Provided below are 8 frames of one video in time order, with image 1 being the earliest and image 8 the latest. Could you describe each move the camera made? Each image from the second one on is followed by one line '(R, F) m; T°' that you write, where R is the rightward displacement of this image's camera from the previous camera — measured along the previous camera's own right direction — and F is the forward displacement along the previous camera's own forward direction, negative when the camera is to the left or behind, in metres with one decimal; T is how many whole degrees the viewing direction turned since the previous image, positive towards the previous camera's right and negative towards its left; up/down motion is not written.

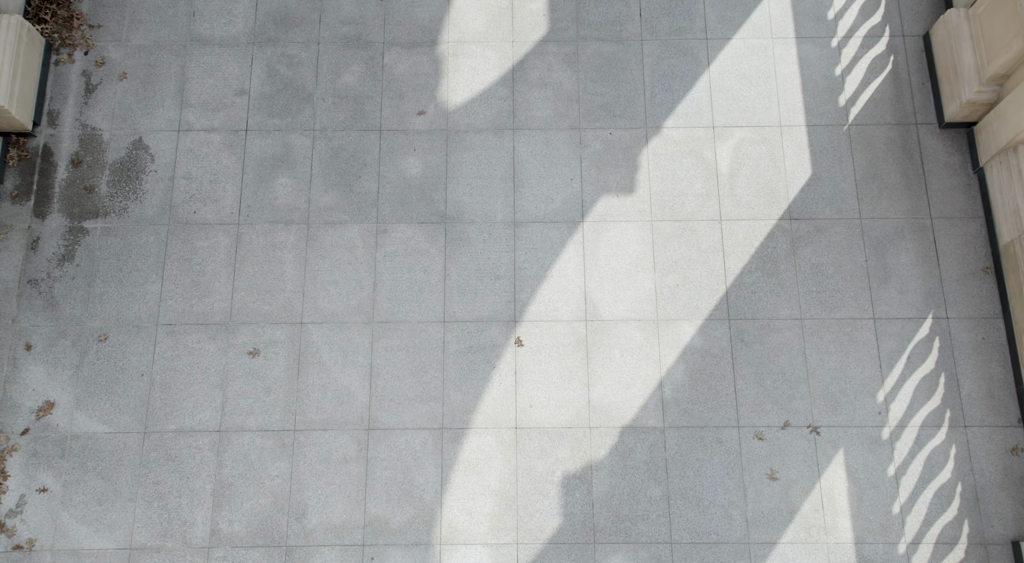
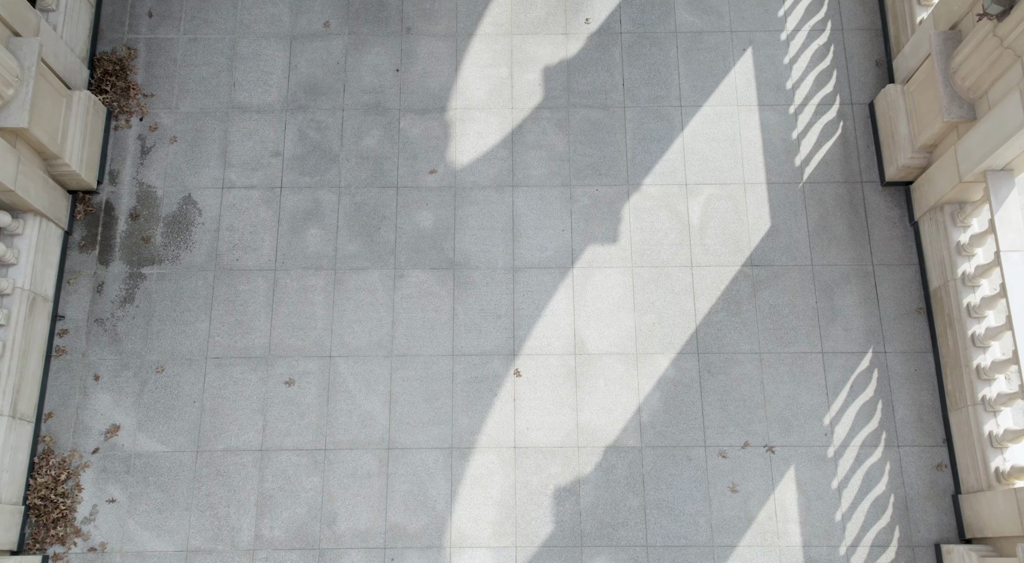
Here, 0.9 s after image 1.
(0.0, -1.4) m; 0°
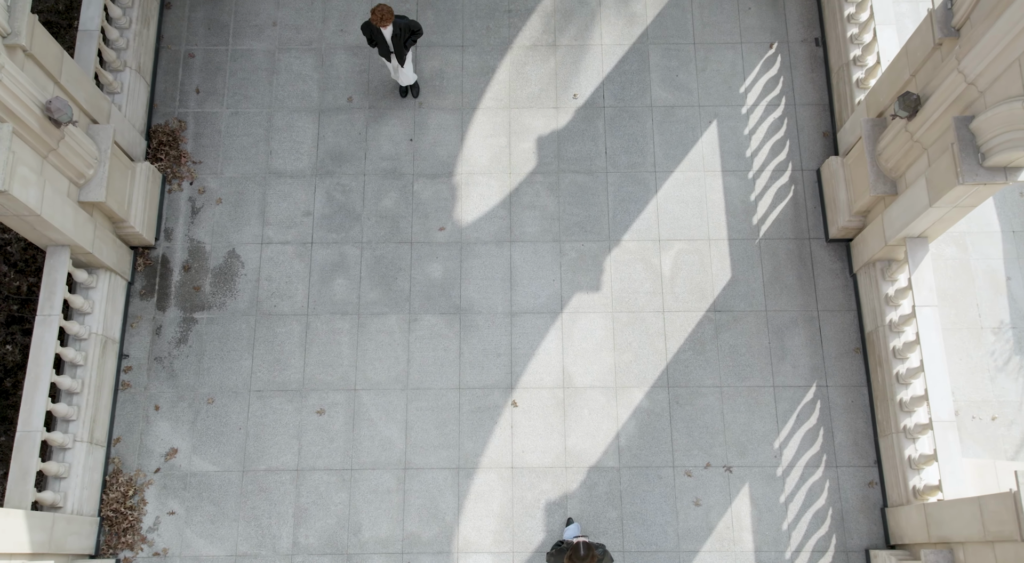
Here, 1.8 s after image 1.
(0.0, -1.7) m; 0°
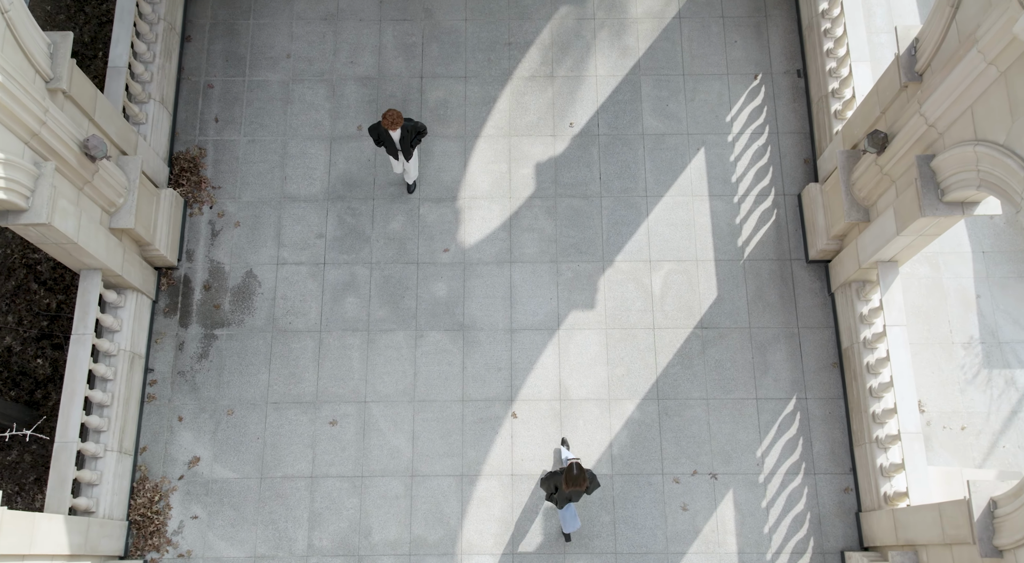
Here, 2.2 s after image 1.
(0.0, -0.8) m; 0°
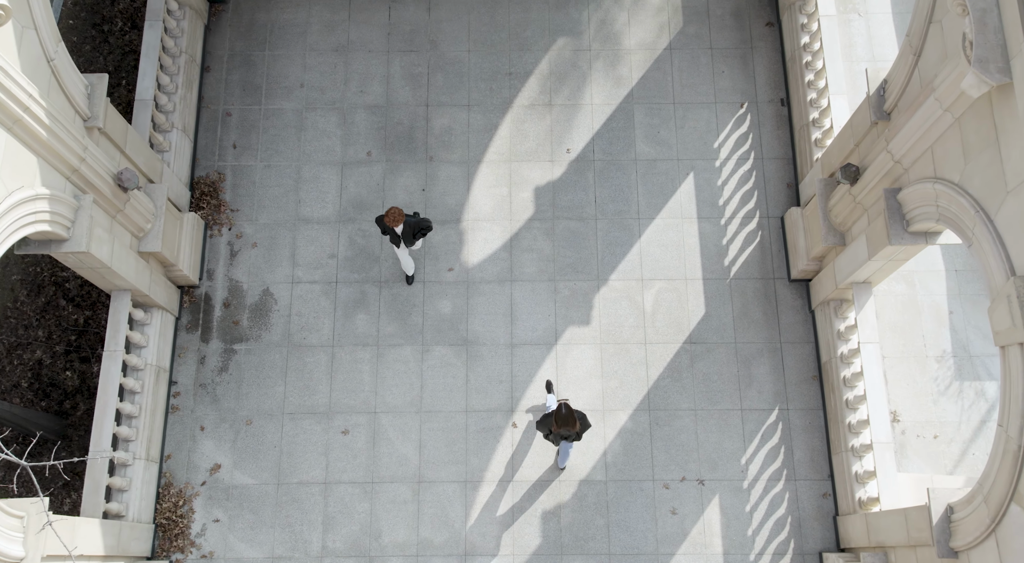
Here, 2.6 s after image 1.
(0.0, -0.8) m; 0°
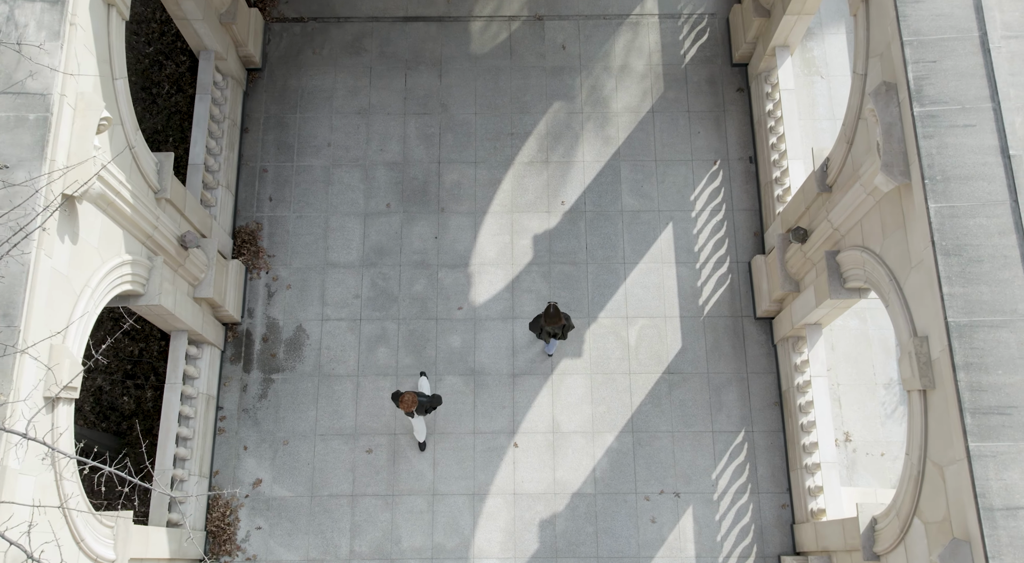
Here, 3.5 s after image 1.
(0.0, -2.0) m; 0°
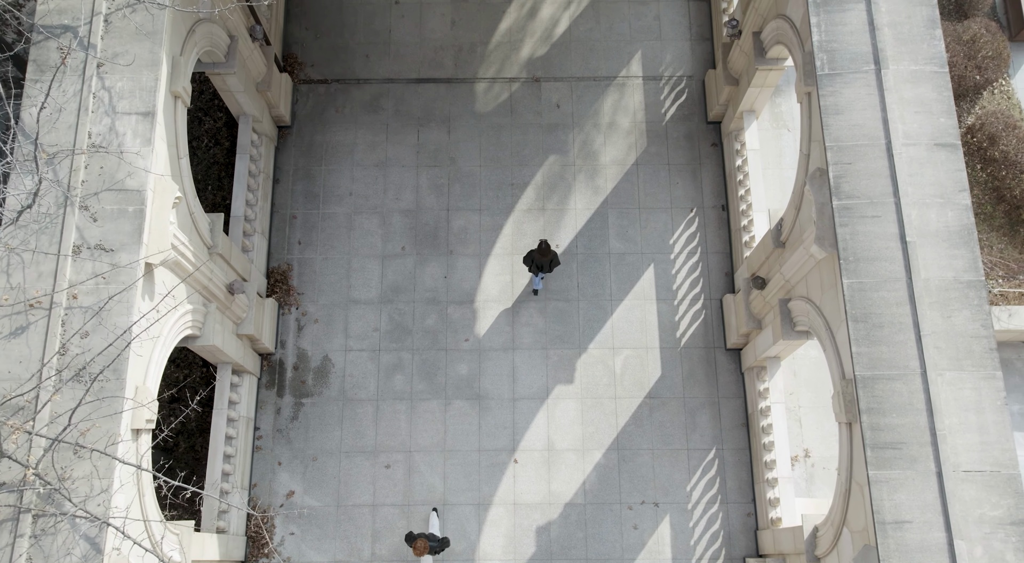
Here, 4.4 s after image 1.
(0.0, -2.2) m; 0°
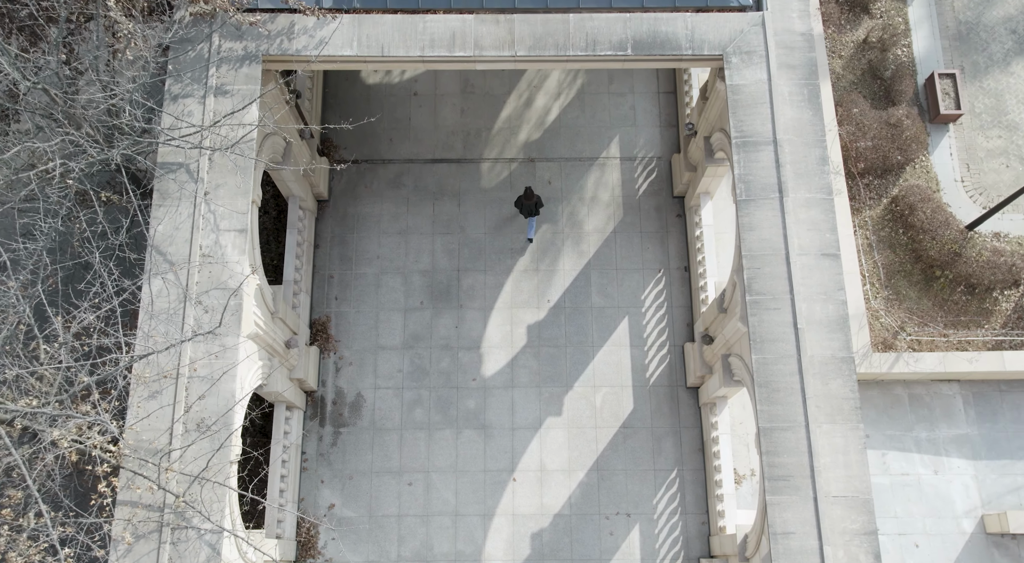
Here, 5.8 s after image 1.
(0.0, -3.9) m; 0°
